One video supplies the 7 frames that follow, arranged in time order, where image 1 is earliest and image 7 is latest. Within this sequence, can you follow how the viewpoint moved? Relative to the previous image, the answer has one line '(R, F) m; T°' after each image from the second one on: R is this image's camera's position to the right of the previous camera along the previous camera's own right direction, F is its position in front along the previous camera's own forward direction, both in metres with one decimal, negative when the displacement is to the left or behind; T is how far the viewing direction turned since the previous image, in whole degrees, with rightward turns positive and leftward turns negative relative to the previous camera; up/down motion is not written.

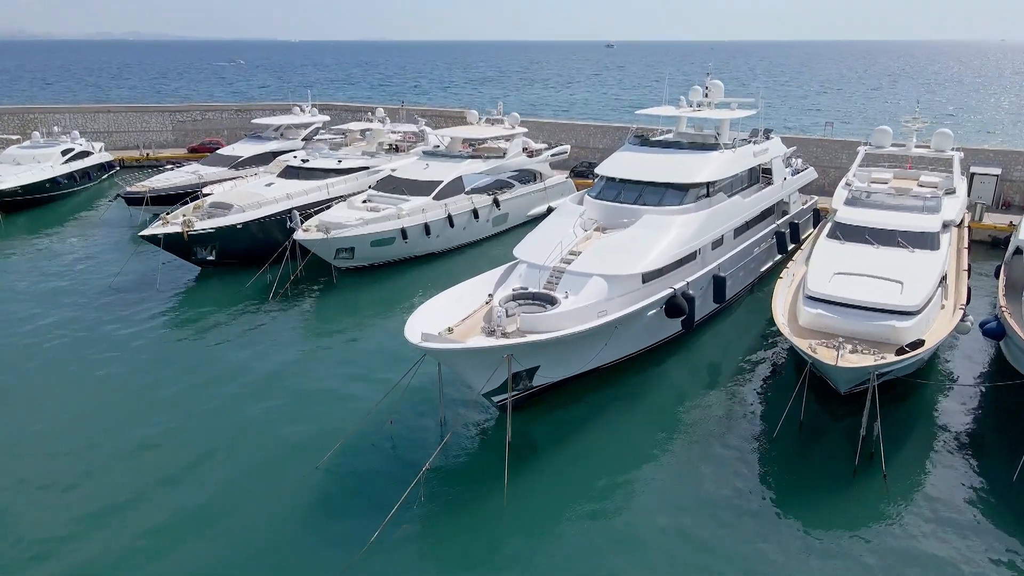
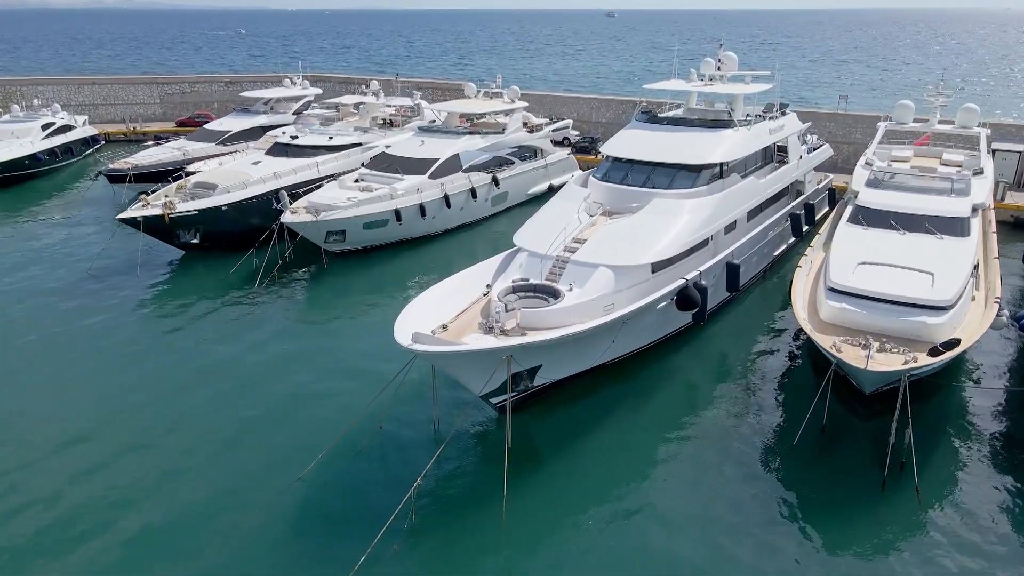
(0.0, +0.8) m; 0°
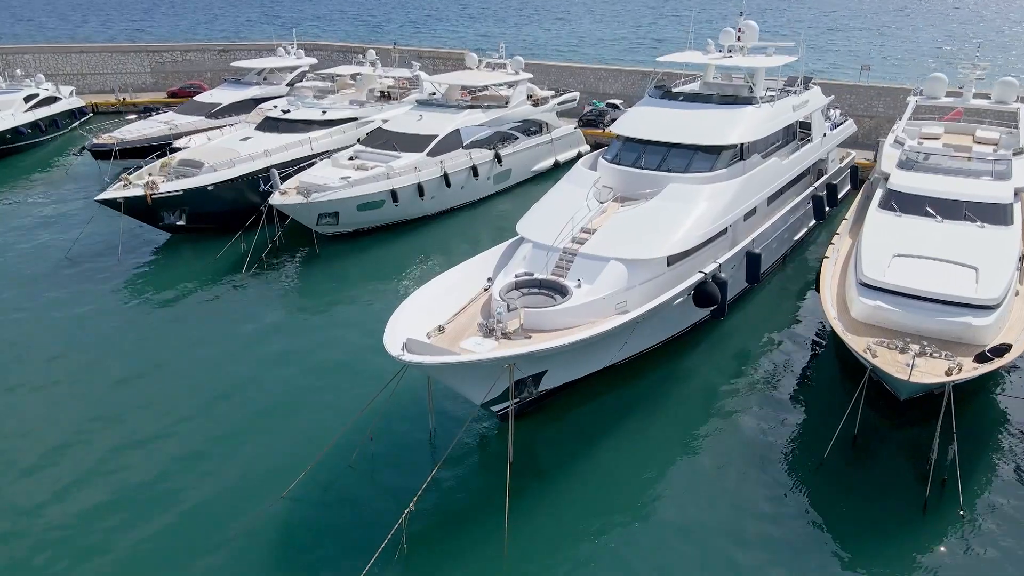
(0.0, +0.9) m; 0°
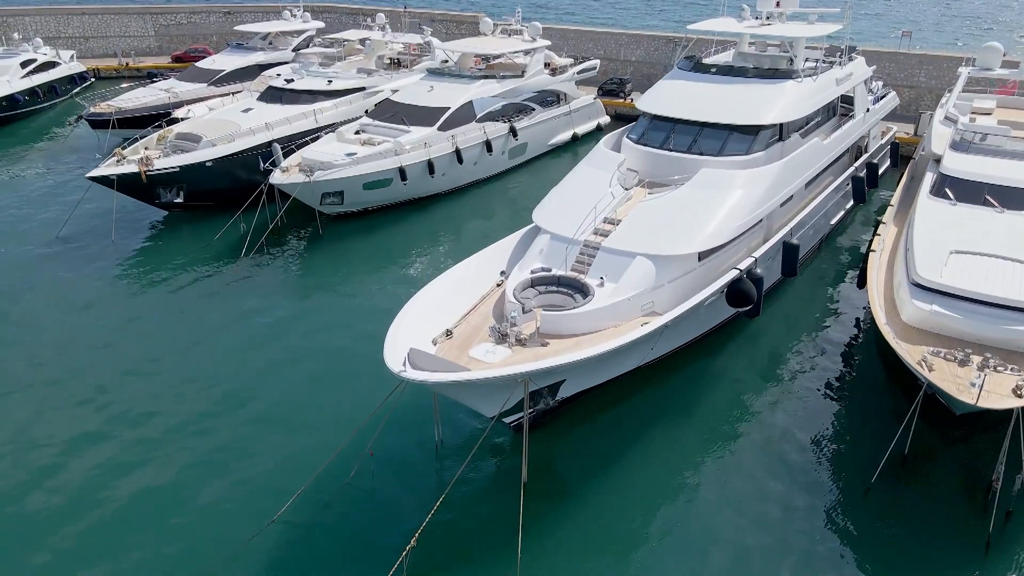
(0.0, +0.9) m; -1°
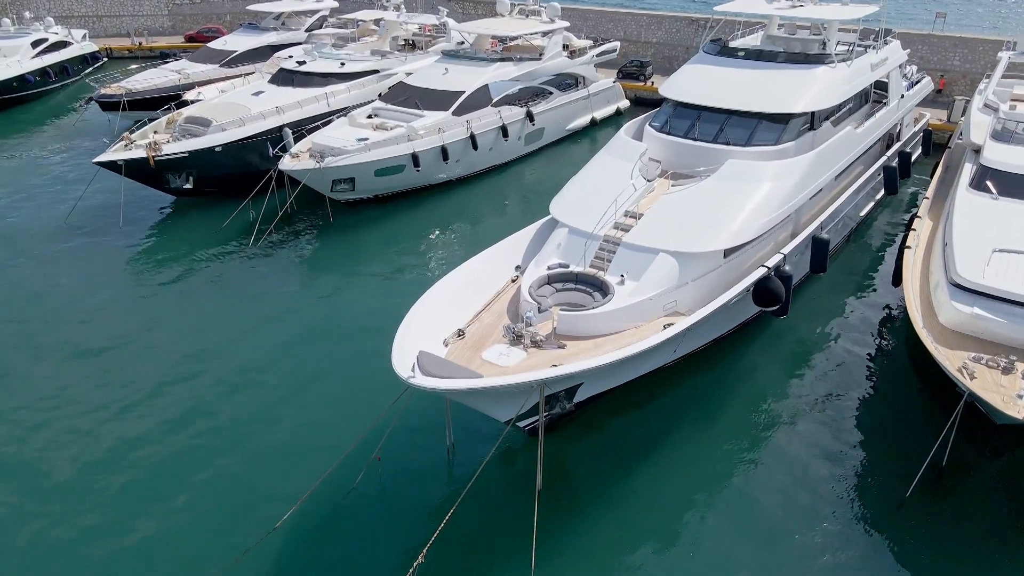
(0.0, +0.4) m; -1°
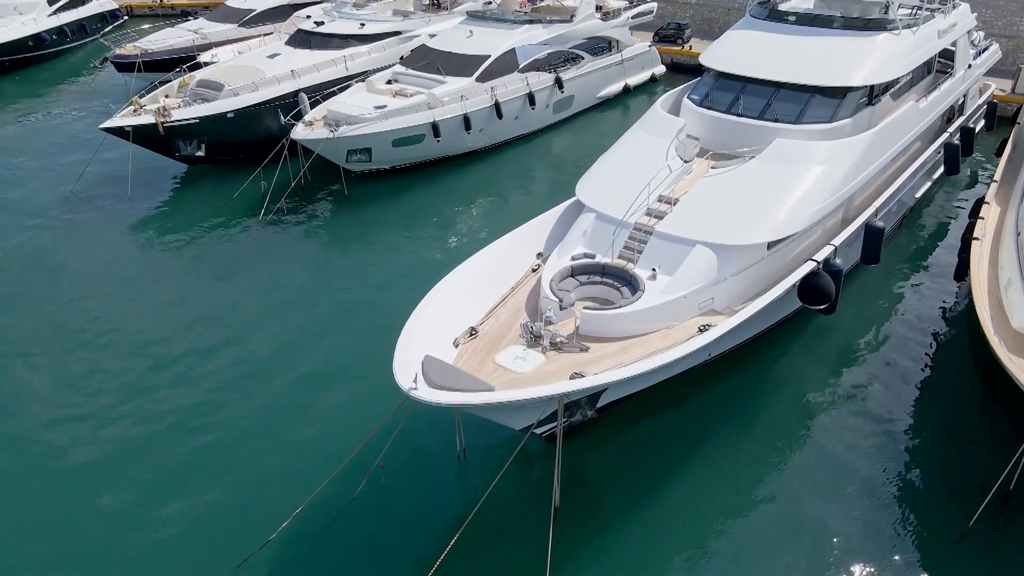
(+0.1, +0.8) m; -2°
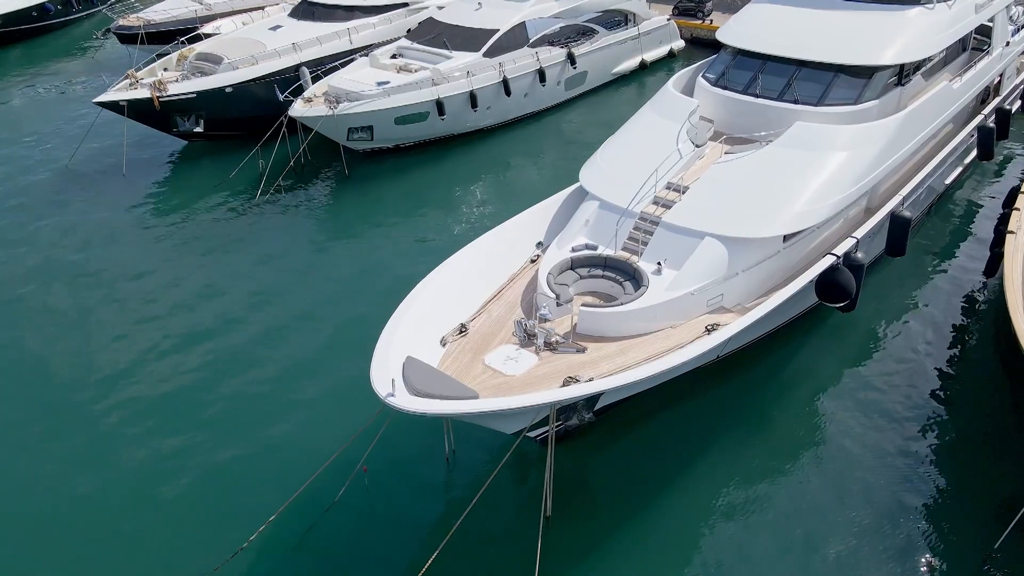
(+0.2, +0.5) m; -1°
